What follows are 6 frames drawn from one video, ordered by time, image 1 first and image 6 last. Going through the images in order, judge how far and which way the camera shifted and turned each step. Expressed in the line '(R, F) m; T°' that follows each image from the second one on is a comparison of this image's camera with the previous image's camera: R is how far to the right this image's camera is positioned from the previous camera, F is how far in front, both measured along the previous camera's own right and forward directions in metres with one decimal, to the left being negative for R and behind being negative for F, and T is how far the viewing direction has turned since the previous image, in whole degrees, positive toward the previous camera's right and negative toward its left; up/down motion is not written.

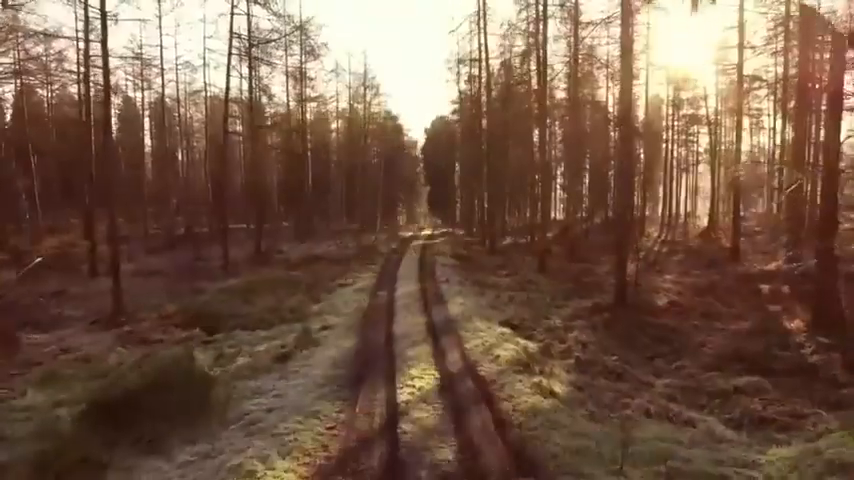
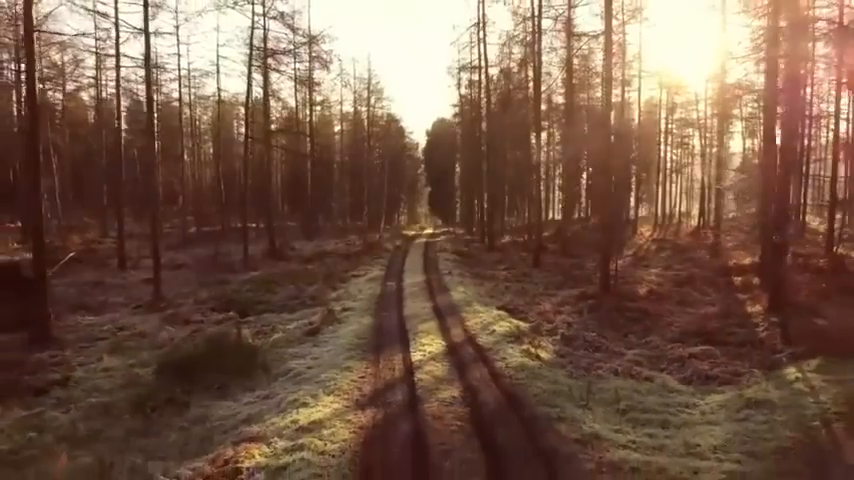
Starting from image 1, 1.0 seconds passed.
(-0.1, -1.9) m; 0°
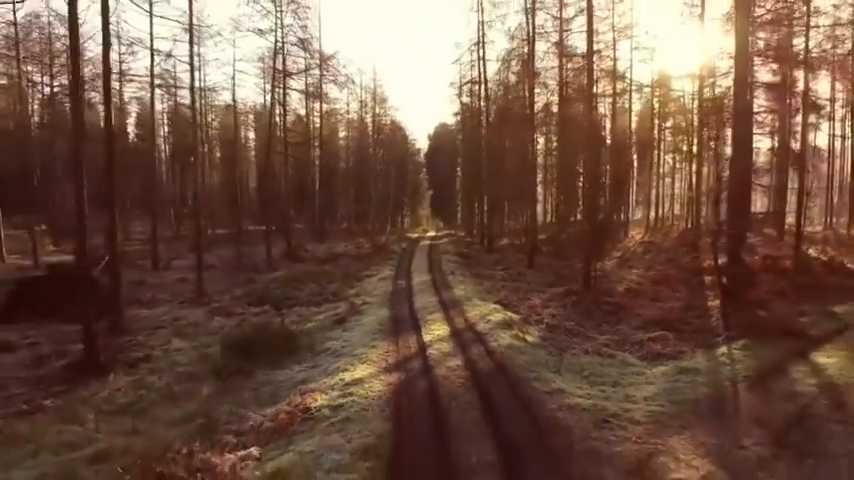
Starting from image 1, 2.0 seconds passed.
(-0.2, -2.6) m; 0°
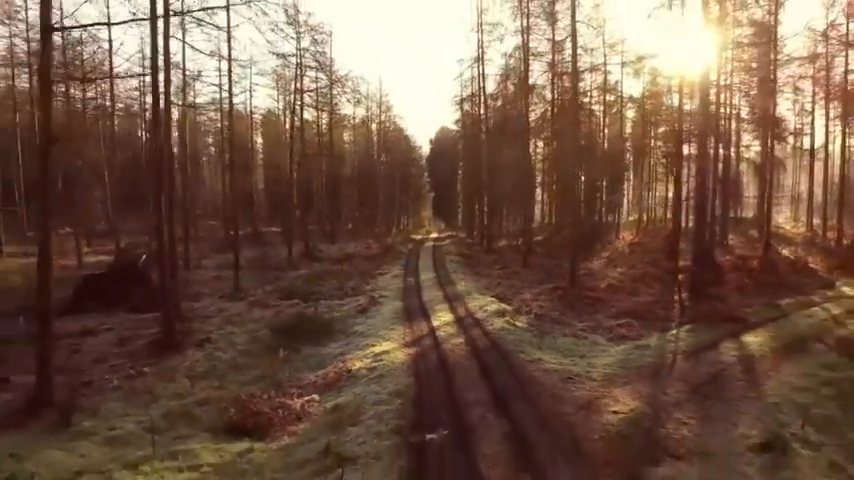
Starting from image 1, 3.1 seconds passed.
(-0.2, -2.9) m; 0°
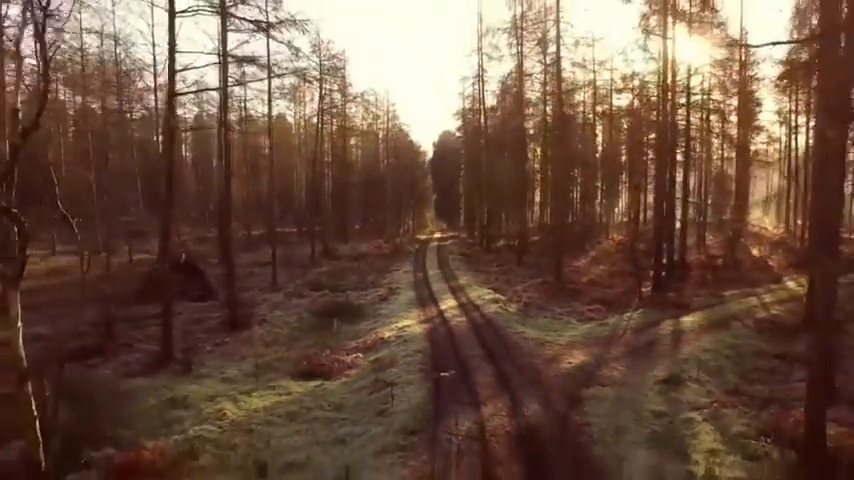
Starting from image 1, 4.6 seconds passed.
(-0.2, -4.1) m; 0°
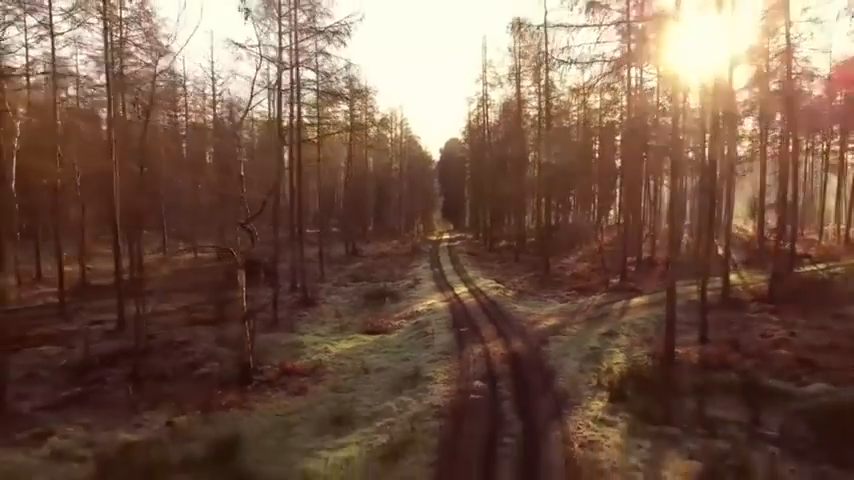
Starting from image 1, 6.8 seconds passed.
(-0.6, -6.8) m; 0°
